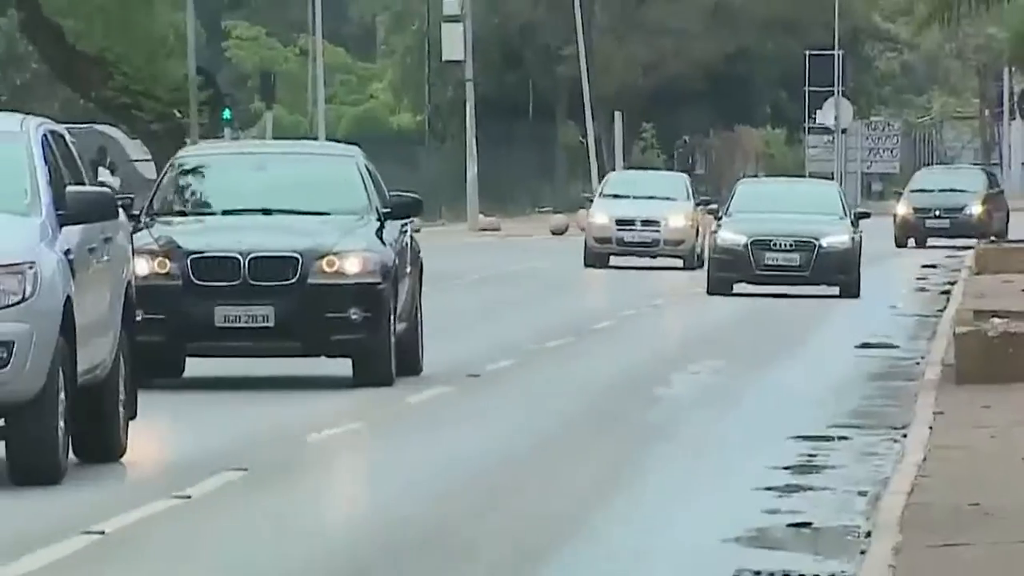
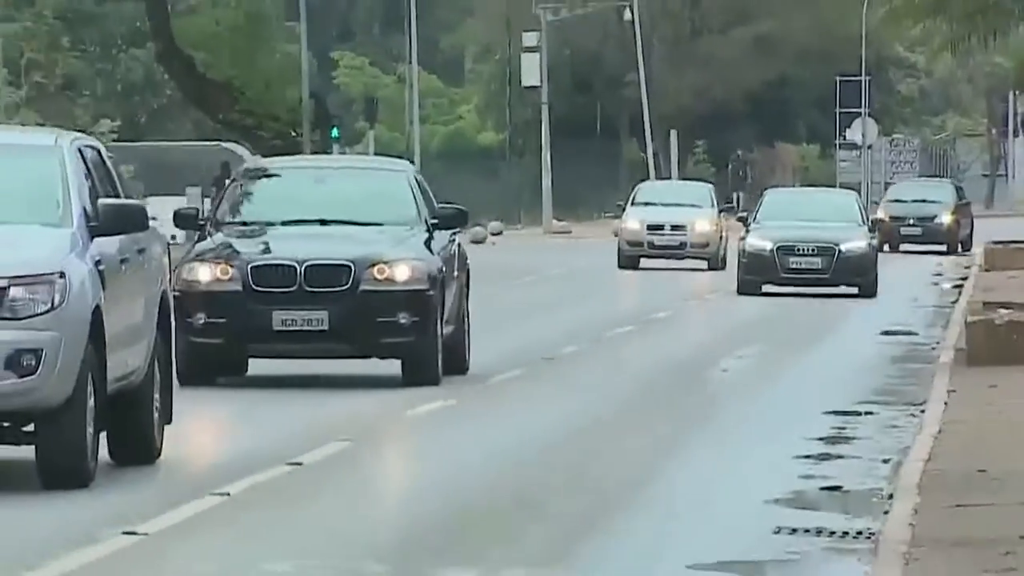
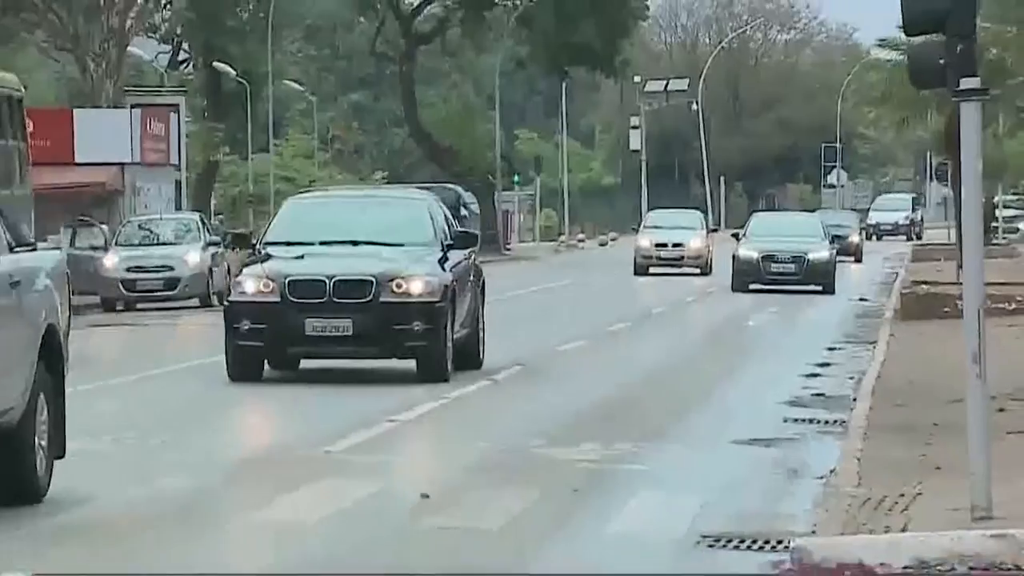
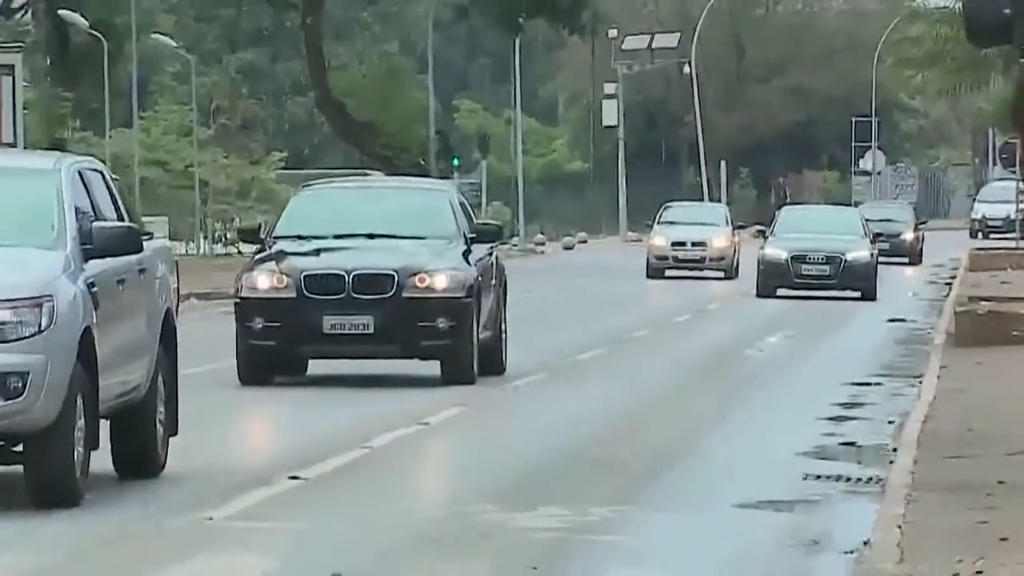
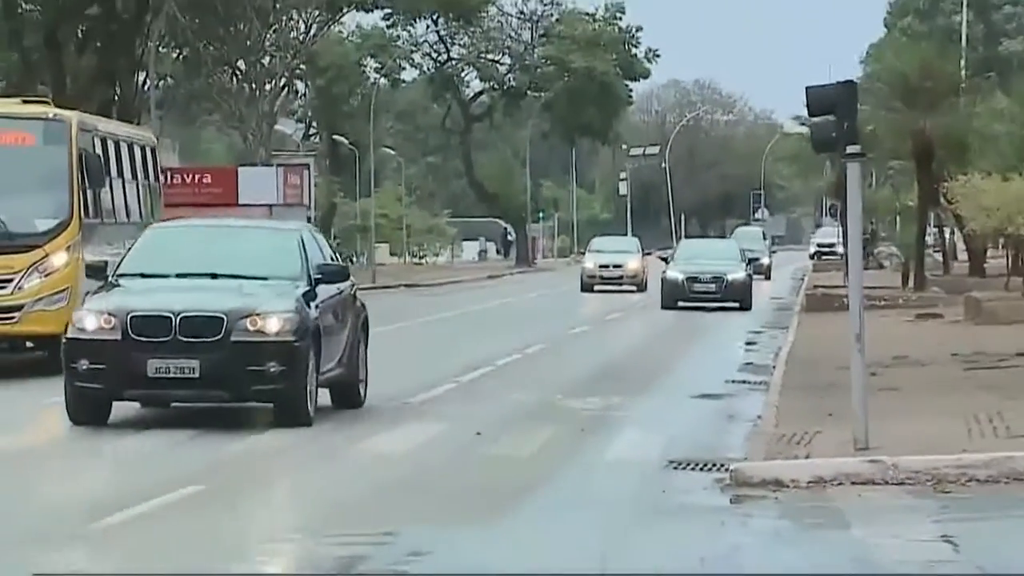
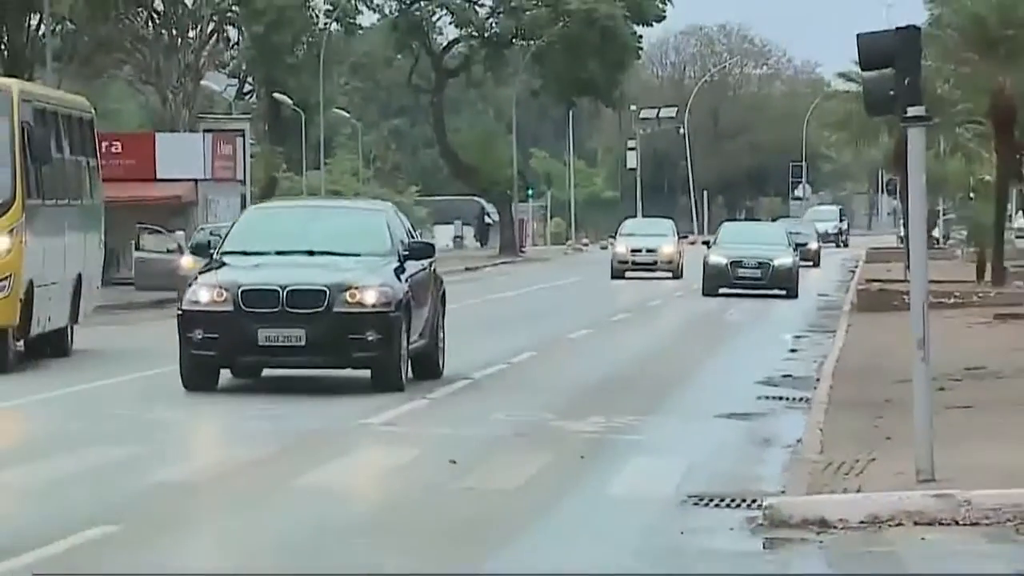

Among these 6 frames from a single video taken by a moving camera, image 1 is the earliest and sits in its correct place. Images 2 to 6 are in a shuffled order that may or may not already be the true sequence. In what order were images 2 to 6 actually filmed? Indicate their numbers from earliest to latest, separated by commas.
2, 4, 3, 6, 5
